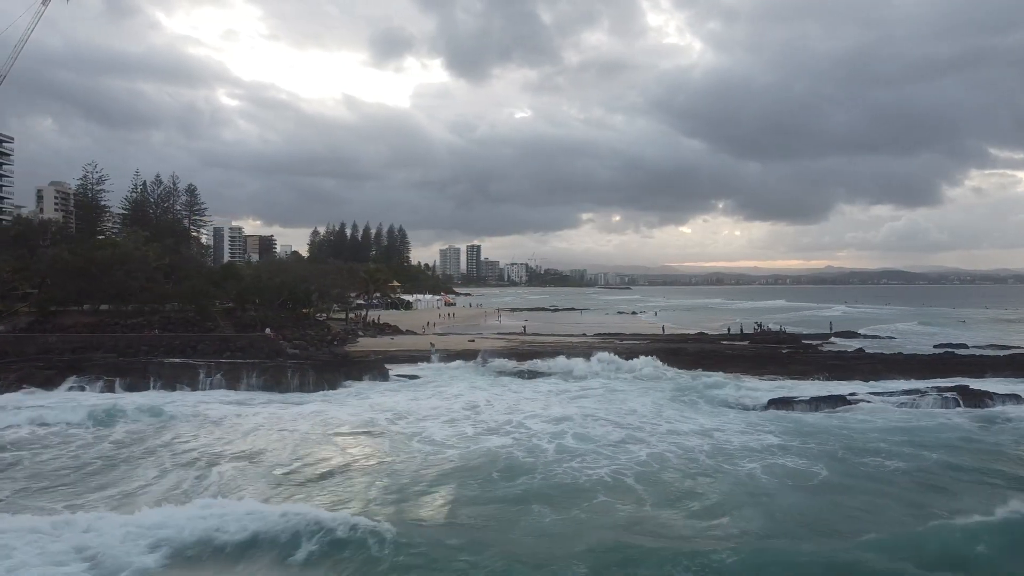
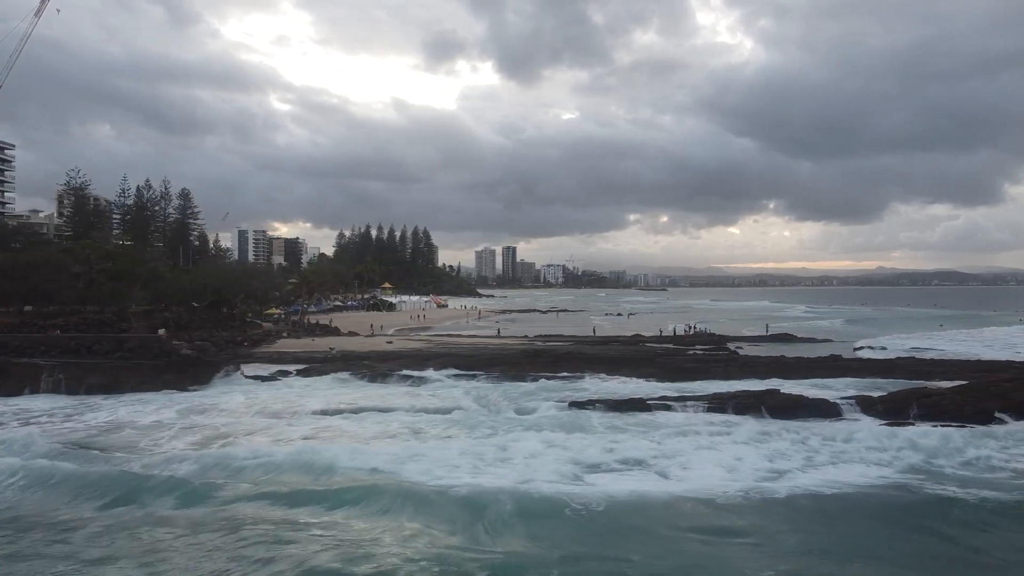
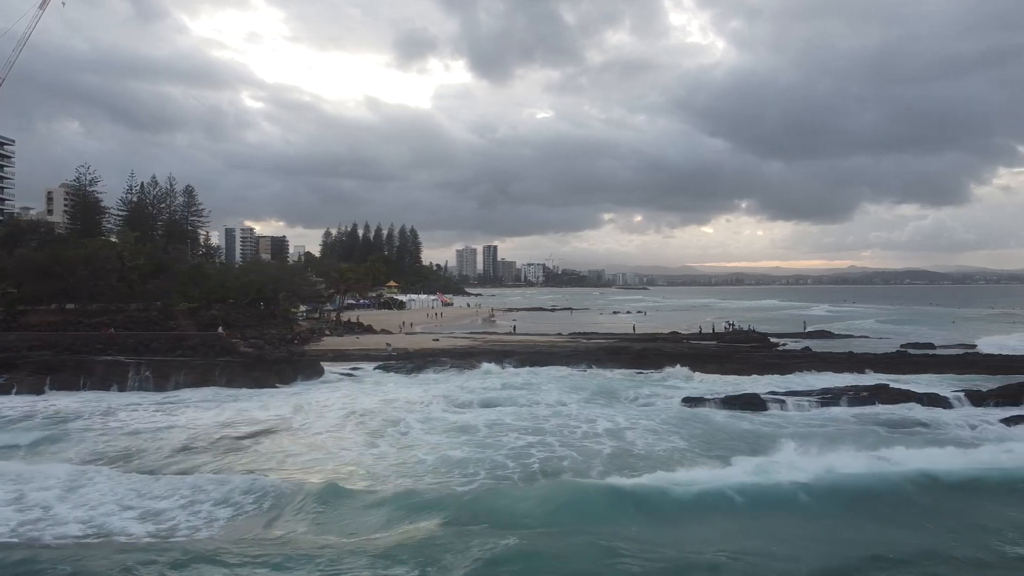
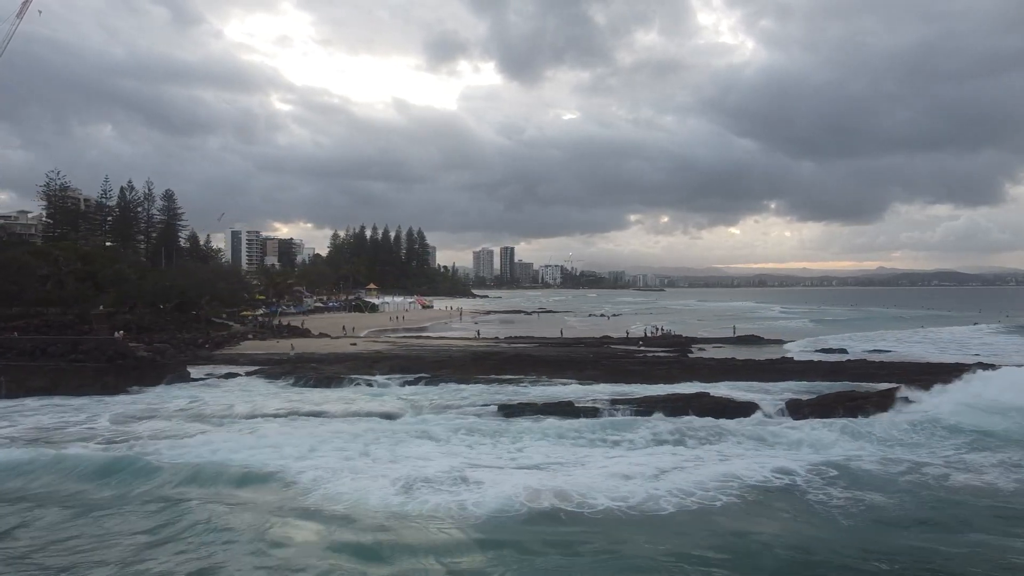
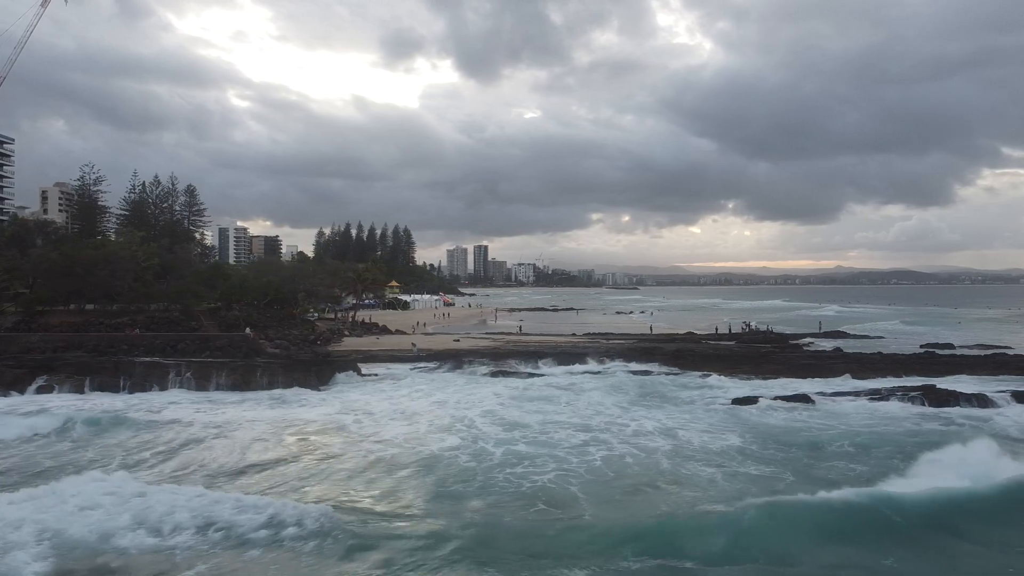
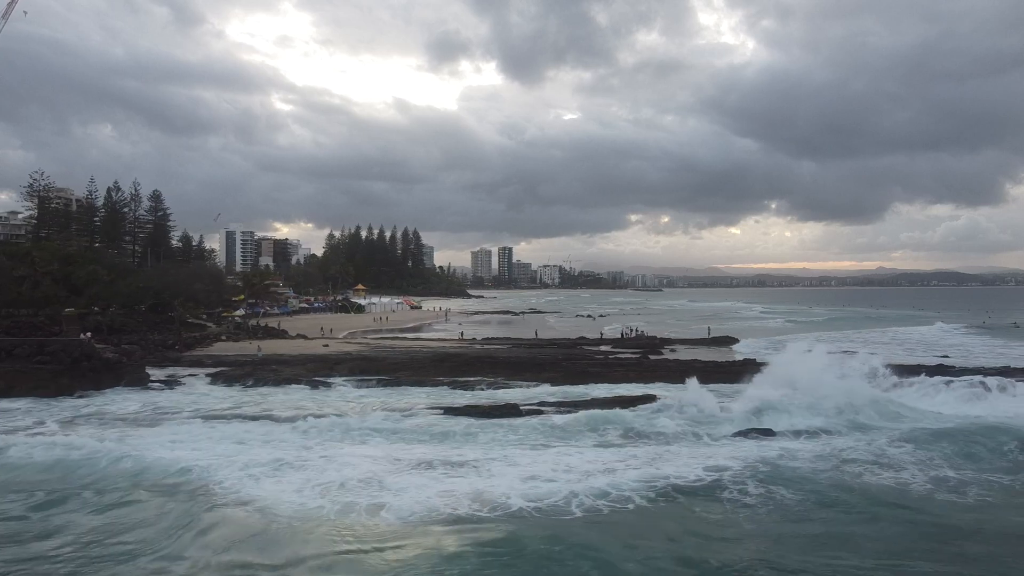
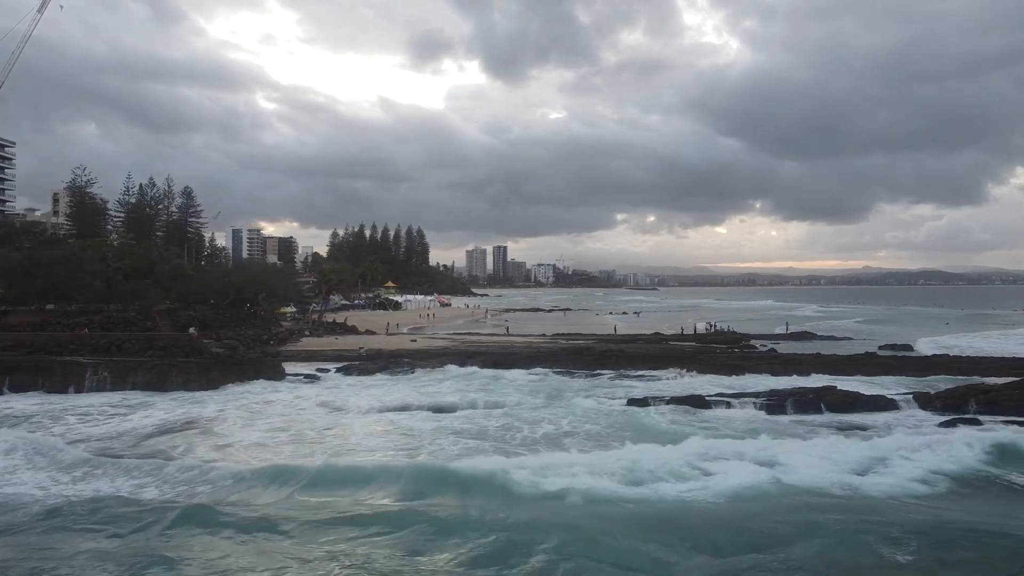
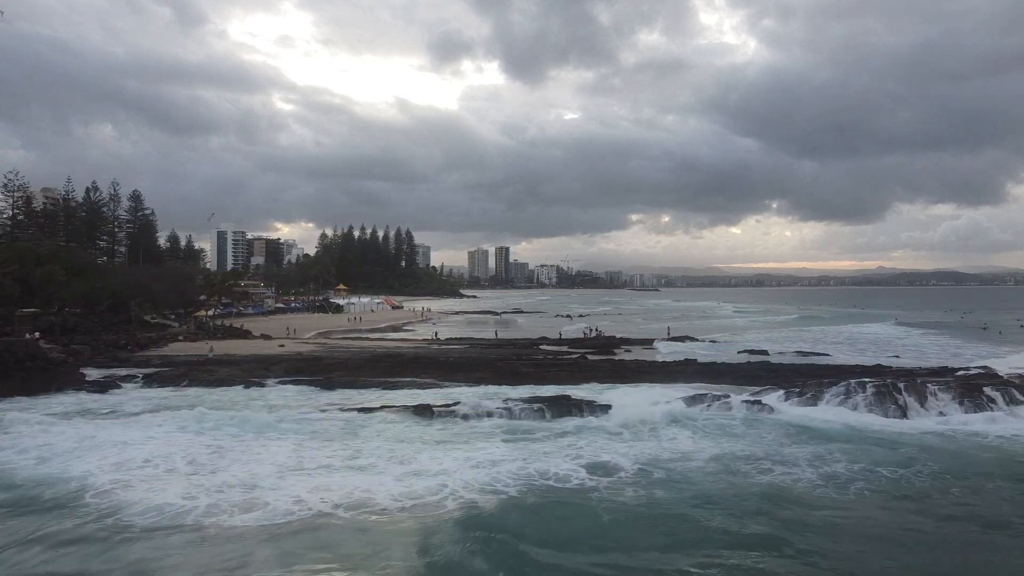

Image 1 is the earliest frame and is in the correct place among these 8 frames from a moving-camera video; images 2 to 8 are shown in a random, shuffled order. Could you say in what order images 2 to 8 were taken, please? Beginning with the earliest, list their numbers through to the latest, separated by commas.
5, 3, 7, 2, 4, 6, 8
